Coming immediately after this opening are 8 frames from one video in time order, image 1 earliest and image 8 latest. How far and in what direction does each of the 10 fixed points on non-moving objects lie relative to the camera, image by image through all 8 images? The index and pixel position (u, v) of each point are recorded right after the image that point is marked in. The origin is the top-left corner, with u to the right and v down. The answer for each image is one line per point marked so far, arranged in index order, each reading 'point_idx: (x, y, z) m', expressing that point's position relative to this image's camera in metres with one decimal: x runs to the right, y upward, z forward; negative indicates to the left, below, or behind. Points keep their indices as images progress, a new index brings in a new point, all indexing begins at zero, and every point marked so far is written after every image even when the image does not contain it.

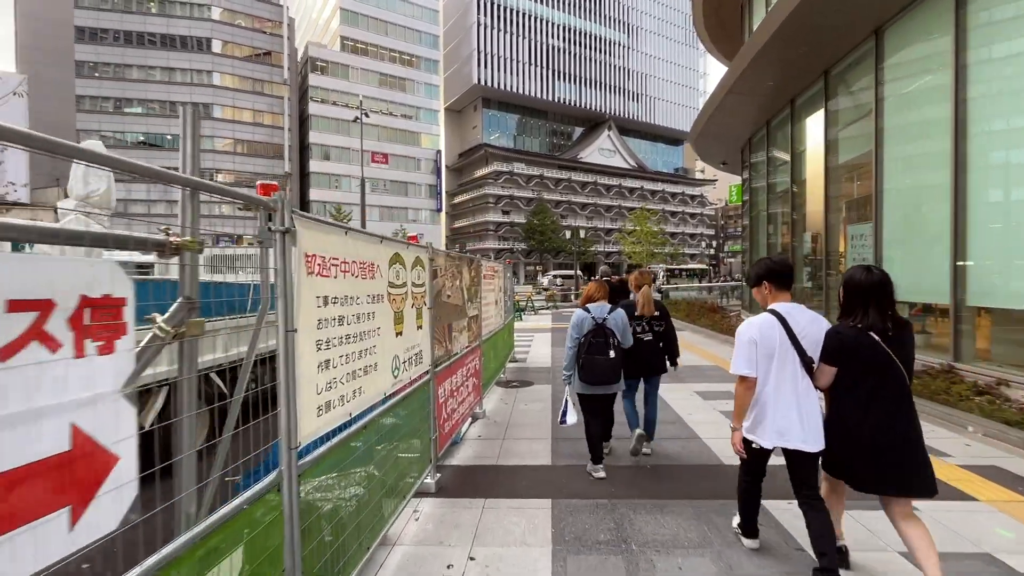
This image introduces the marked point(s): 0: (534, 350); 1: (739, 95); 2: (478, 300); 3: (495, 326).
0: (+0.5, -1.5, +11.9) m
1: (+6.3, +5.3, +13.6) m
2: (-0.4, -0.1, +5.9) m
3: (-0.2, -0.6, +7.4) m
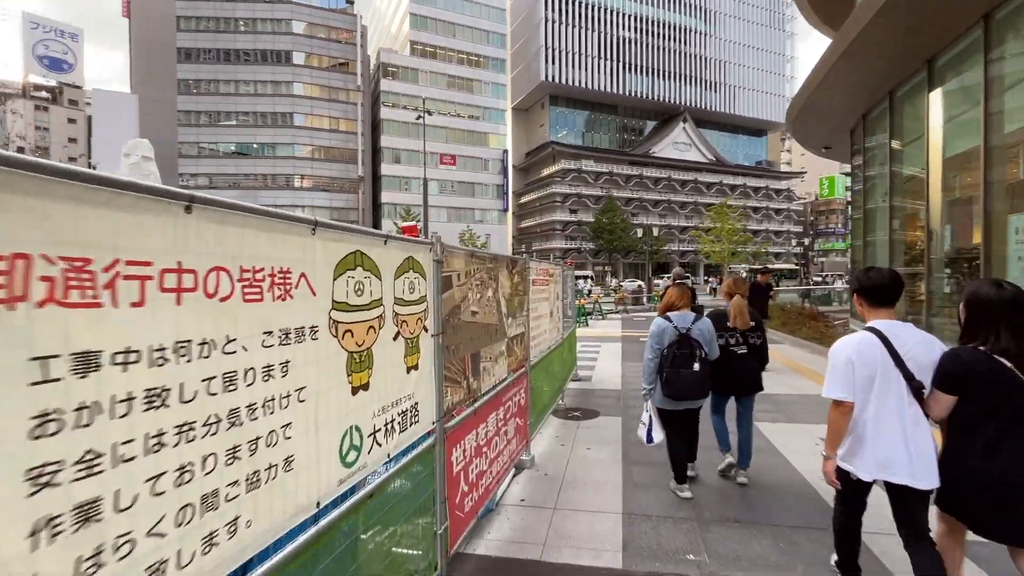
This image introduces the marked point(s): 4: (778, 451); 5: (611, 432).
0: (+1.9, -1.6, +10.3) m
1: (+7.9, +5.2, +11.2) m
2: (+0.1, -0.2, +4.5) m
3: (+0.5, -0.7, +6.0) m
4: (+3.2, -1.9, +5.7) m
5: (+1.2, -1.8, +5.8) m
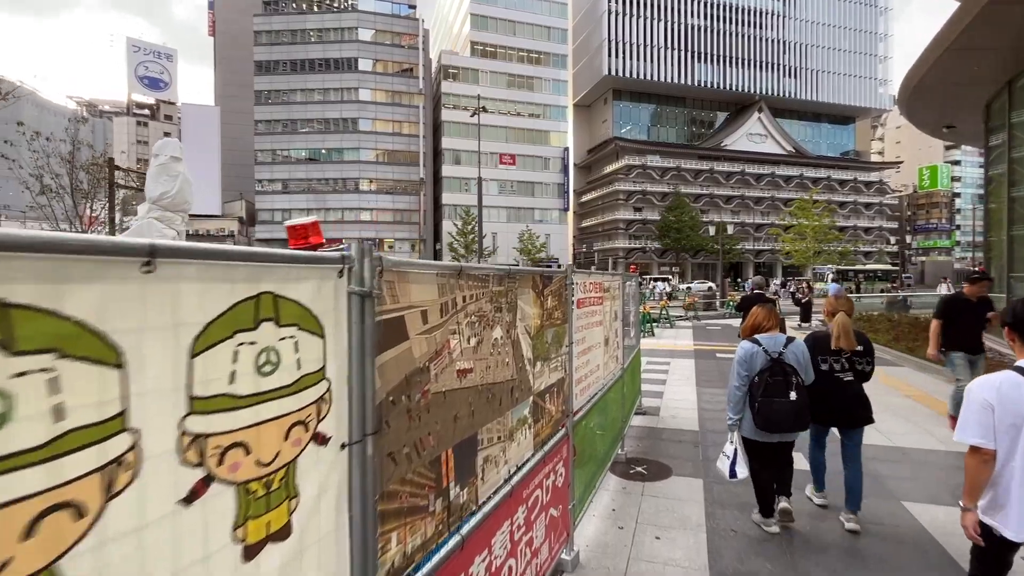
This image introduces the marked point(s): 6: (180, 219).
0: (+2.8, -1.8, +8.6) m
1: (+8.9, +5.0, +8.7) m
2: (+0.3, -0.4, +3.1) m
3: (+0.9, -0.8, +4.5) m
4: (+3.5, -2.1, +3.9) m
5: (+1.6, -1.9, +4.3) m
6: (-6.2, +1.3, +9.0) m
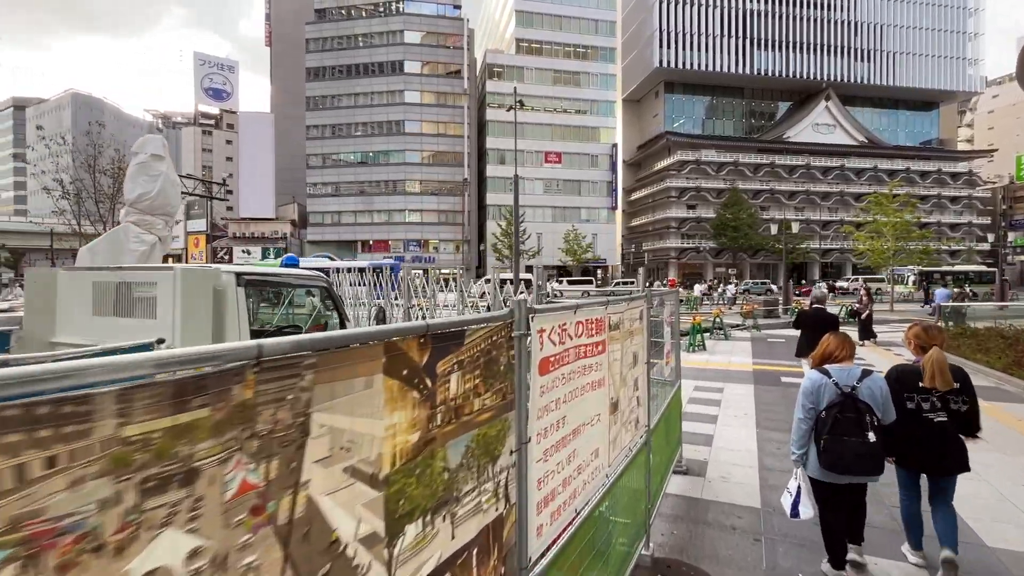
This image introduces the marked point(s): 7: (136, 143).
0: (+3.0, -2.0, +6.9) m
1: (+9.1, +4.8, +6.3) m
2: (0.0, -0.6, +1.7) m
3: (+0.7, -1.0, +3.0) m
4: (+3.2, -2.3, +2.1) m
5: (+1.3, -2.1, +2.7) m
6: (-6.0, +1.1, +8.2) m
7: (-6.3, +2.4, +8.1) m
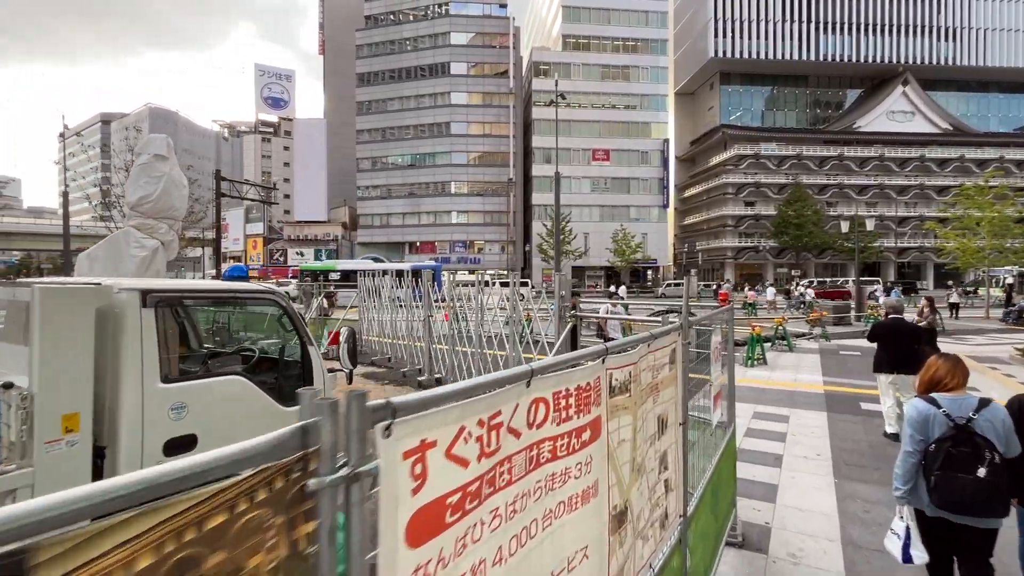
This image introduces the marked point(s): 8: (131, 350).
0: (+3.2, -2.2, +5.5) m
1: (+9.2, +4.6, +4.4) m
2: (-0.4, -0.7, +0.7) m
3: (+0.5, -1.2, +1.9) m
4: (+2.9, -2.5, +0.8) m
5: (+1.1, -2.3, +1.5) m
6: (-5.6, +1.0, +7.7) m
7: (-6.0, +2.3, +7.7) m
8: (-2.2, -0.4, +2.8) m
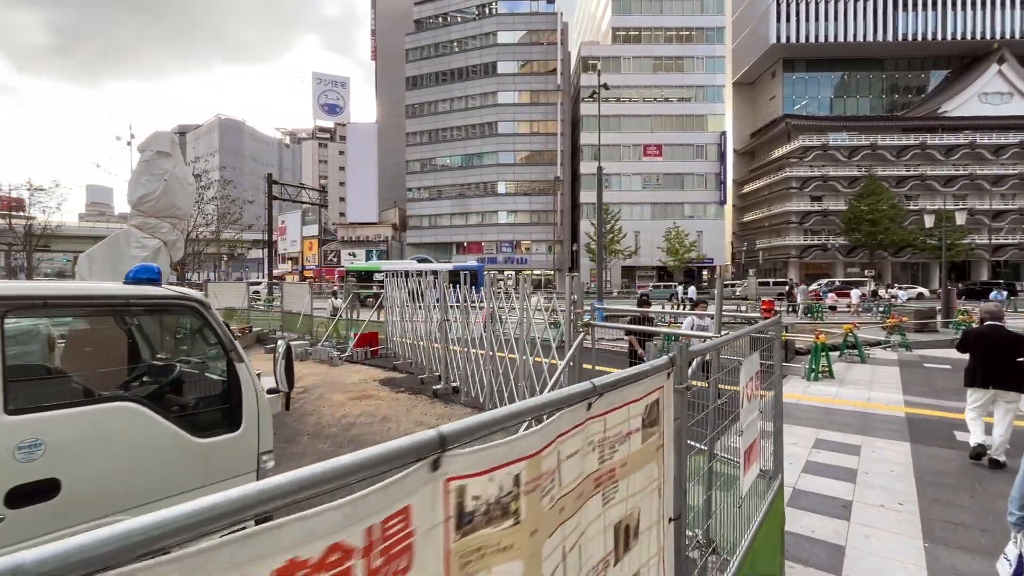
0: (+3.1, -2.2, +4.3) m
1: (+9.0, +4.6, +2.6) m
2: (-0.9, -0.8, -0.1) m
3: (+0.1, -1.2, +1.0) m
4: (+2.3, -2.5, -0.4) m
5: (+0.6, -2.3, +0.6) m
6: (-5.4, +1.0, +7.5) m
7: (-5.7, +2.3, +7.4) m
8: (-2.5, -0.4, +2.2) m
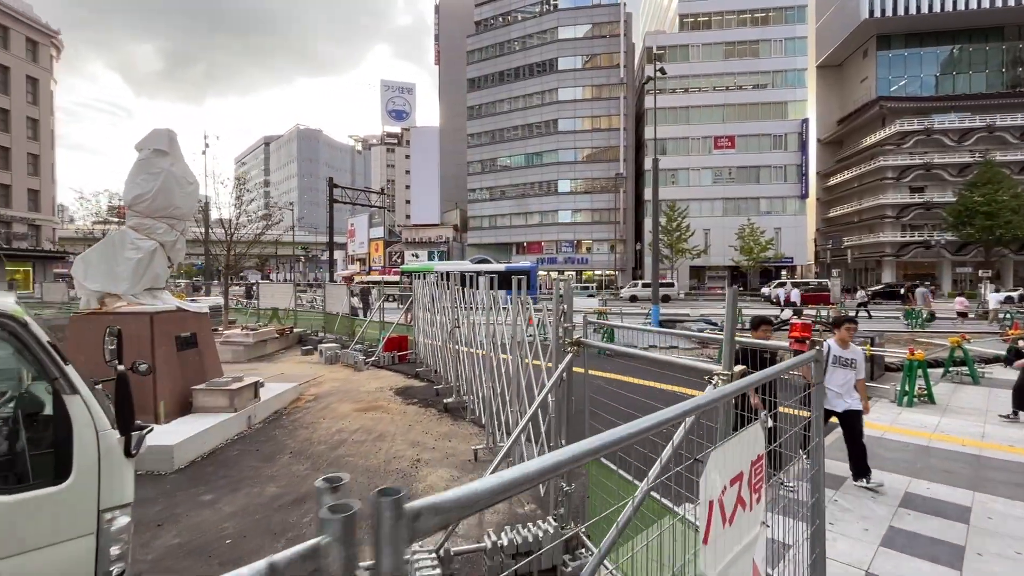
0: (+2.8, -2.3, +2.9) m
1: (+8.4, +4.5, +0.4) m
2: (-1.8, -0.8, -0.9) m
3: (-0.7, -1.3, +0.1) m
4: (+1.3, -2.6, -1.6) m
5: (-0.2, -2.4, -0.4) m
6: (-5.2, +0.9, +7.2) m
7: (-5.6, +2.3, +7.2) m
8: (-3.1, -0.5, +1.6) m
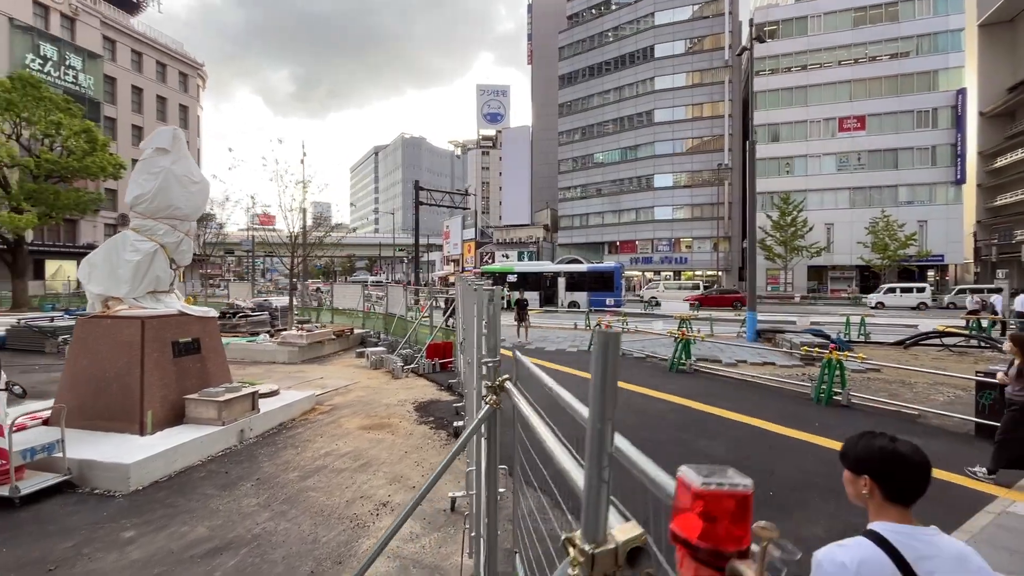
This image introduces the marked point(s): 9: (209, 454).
0: (+1.9, -2.4, +1.1) m
1: (+6.9, +4.3, -2.5) m
2: (-3.4, -0.9, -1.7) m
3: (-2.1, -1.3, -1.0) m
4: (-0.4, -2.6, -3.0) m
5: (-1.7, -2.5, -1.5) m
6: (-5.0, +0.9, +6.9) m
7: (-5.3, +2.2, +7.0) m
8: (-4.1, -0.5, +1.0) m
9: (-3.9, -2.1, +6.2) m
